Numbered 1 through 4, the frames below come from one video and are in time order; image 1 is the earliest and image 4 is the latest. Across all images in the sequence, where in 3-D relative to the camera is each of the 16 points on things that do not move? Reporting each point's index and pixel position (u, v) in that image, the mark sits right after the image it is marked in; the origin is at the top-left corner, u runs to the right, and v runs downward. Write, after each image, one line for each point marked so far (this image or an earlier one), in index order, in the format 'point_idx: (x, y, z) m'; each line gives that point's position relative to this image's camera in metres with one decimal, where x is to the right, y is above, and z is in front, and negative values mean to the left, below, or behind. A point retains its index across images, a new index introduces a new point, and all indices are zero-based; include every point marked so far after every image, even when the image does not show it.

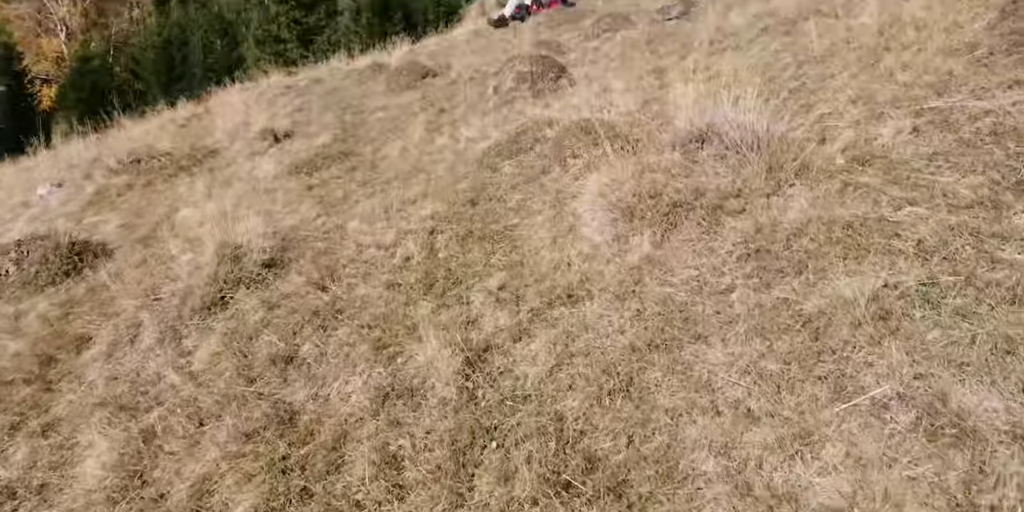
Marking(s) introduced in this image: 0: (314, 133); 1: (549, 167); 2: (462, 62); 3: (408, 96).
0: (-2.6, +1.6, +9.9) m
1: (+0.3, +0.6, +5.2) m
2: (-0.7, +2.8, +11.3) m
3: (-1.4, +2.1, +10.2) m
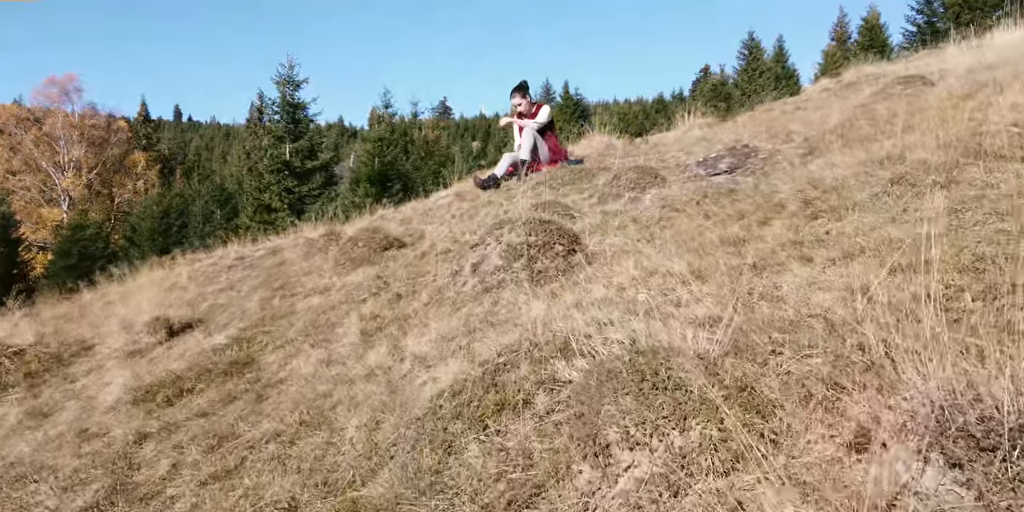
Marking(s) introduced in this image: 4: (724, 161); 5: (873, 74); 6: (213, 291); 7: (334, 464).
0: (-2.7, -0.6, +7.0) m
1: (+0.2, -0.6, +2.2) m
2: (-0.8, +0.3, +8.6) m
3: (-1.5, -0.2, +7.4) m
4: (+2.0, +0.9, +7.4) m
5: (+6.6, +3.3, +14.0) m
6: (-3.8, -0.4, +9.7) m
7: (-0.7, -0.8, +2.9) m
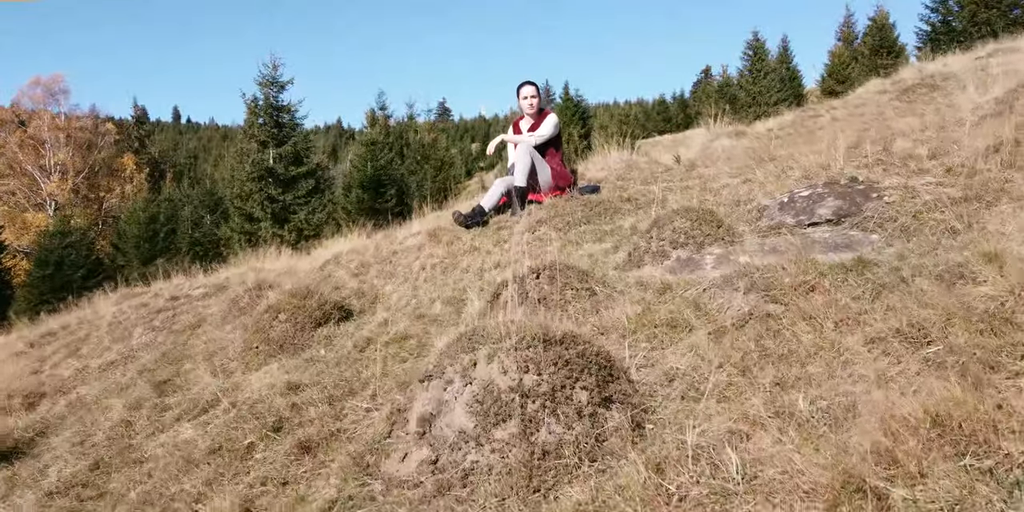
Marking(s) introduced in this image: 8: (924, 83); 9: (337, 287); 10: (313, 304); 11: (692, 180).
0: (-2.7, -1.2, +4.5) m
1: (+0.1, -1.2, -0.4) m
2: (-0.9, -0.3, +6.1) m
3: (-1.6, -0.8, +4.9) m
4: (+2.0, +0.4, +4.8) m
5: (+6.6, +2.7, +11.5) m
6: (-3.9, -1.0, +7.2) m
7: (-0.7, -1.3, +0.3) m
8: (+6.7, +2.8, +12.4) m
9: (-1.6, -0.3, +6.9) m
10: (-1.5, -0.4, +5.8) m
11: (+1.7, +0.7, +7.4) m
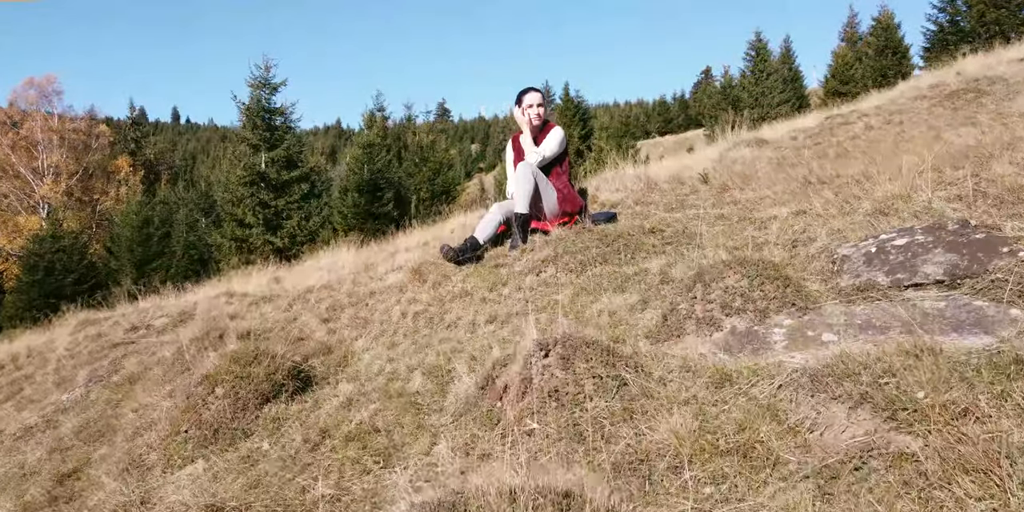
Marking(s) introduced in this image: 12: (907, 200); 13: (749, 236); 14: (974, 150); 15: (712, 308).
0: (-2.7, -1.5, +3.3) m
1: (+0.1, -1.5, -1.6) m
2: (-0.9, -0.6, +4.9) m
3: (-1.6, -1.1, +3.7) m
4: (+2.0, 0.0, +3.6) m
5: (+6.6, +2.4, +10.3) m
6: (-3.9, -1.4, +6.0) m
7: (-0.7, -1.7, -0.9) m
8: (+6.7, +2.5, +11.2) m
9: (-1.6, -0.6, +5.7) m
10: (-1.5, -0.7, +4.6) m
11: (+1.7, +0.4, +6.2) m
12: (+2.4, +0.4, +4.7) m
13: (+1.6, +0.1, +5.1) m
14: (+3.7, +0.9, +6.2) m
15: (+1.0, -0.3, +3.8) m
